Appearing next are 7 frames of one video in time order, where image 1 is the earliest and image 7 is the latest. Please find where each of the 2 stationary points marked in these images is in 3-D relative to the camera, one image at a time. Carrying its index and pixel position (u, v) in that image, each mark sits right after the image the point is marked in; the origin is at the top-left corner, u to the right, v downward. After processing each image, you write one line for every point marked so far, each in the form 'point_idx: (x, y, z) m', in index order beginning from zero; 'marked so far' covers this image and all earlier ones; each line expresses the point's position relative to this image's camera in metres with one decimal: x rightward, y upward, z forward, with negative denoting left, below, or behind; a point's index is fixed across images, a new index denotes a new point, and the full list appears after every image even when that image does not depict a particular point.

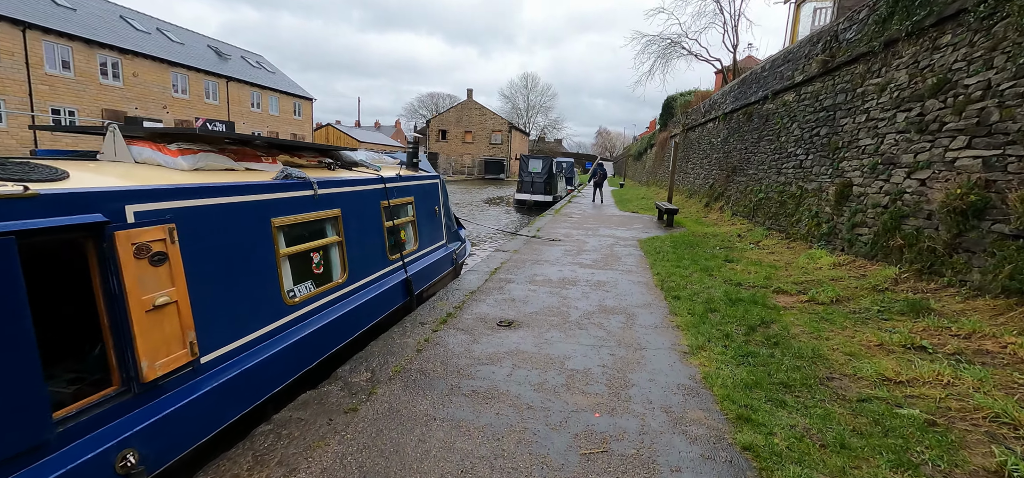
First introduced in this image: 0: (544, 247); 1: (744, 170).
0: (+0.5, -0.2, +8.1) m
1: (+6.1, +1.8, +12.9) m
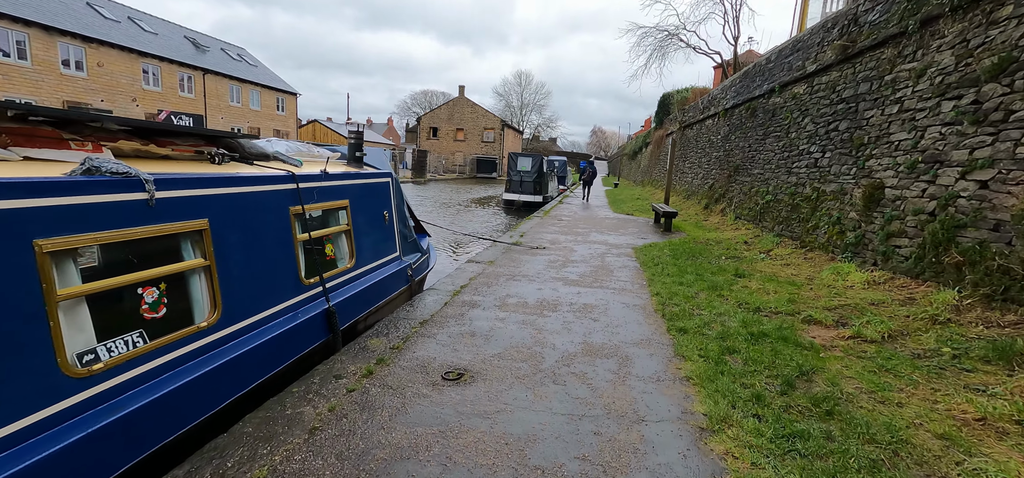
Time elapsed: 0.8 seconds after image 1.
0: (+0.2, -0.3, +7.0) m
1: (+5.7, +1.7, +11.9) m
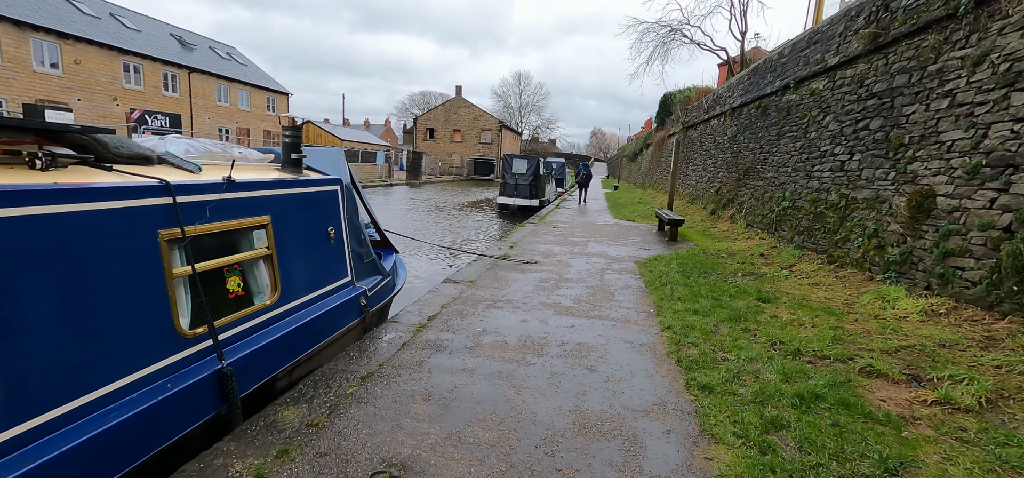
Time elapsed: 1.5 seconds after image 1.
0: (0.0, -0.5, +6.1) m
1: (+5.5, +1.5, +11.0) m
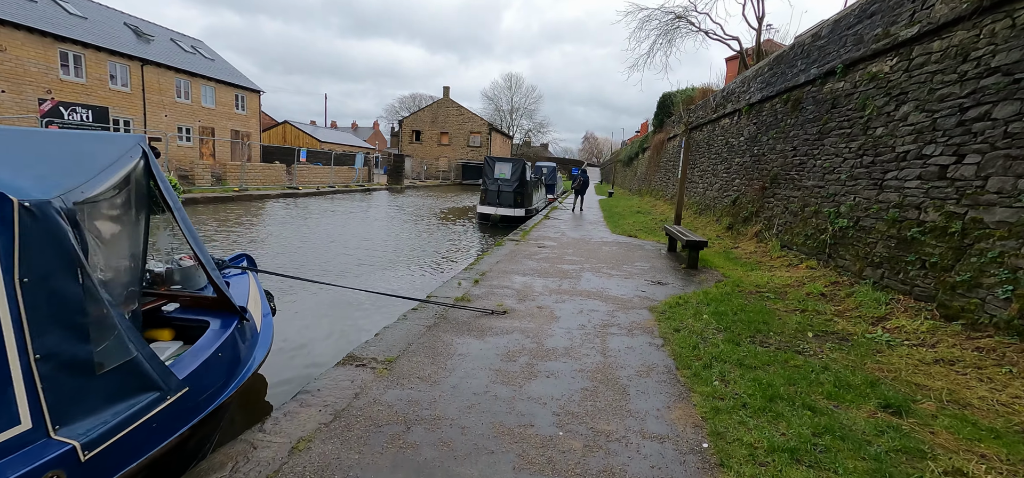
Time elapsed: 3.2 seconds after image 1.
0: (-0.4, -0.8, +3.8) m
1: (+5.0, +1.0, +8.8) m
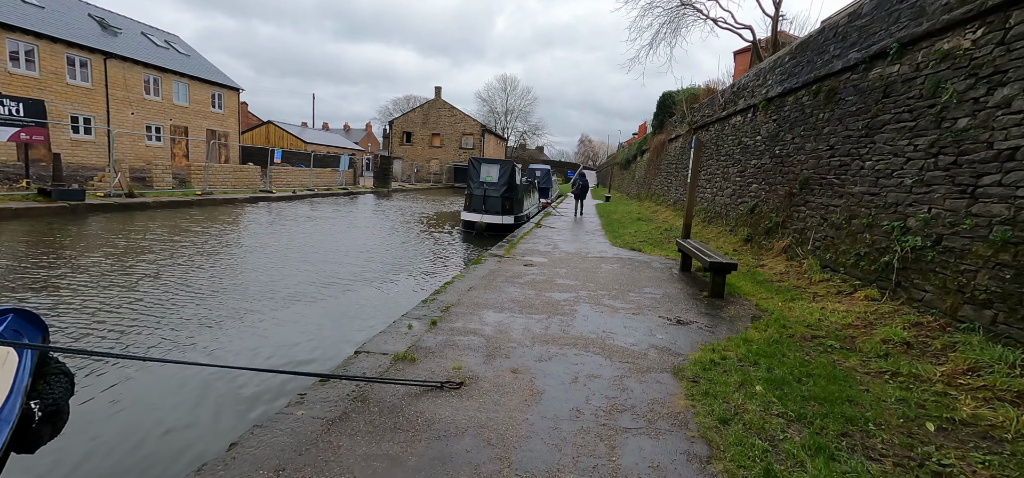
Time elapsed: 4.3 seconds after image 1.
0: (-0.6, -1.0, +2.2) m
1: (+4.7, +0.8, +7.3) m
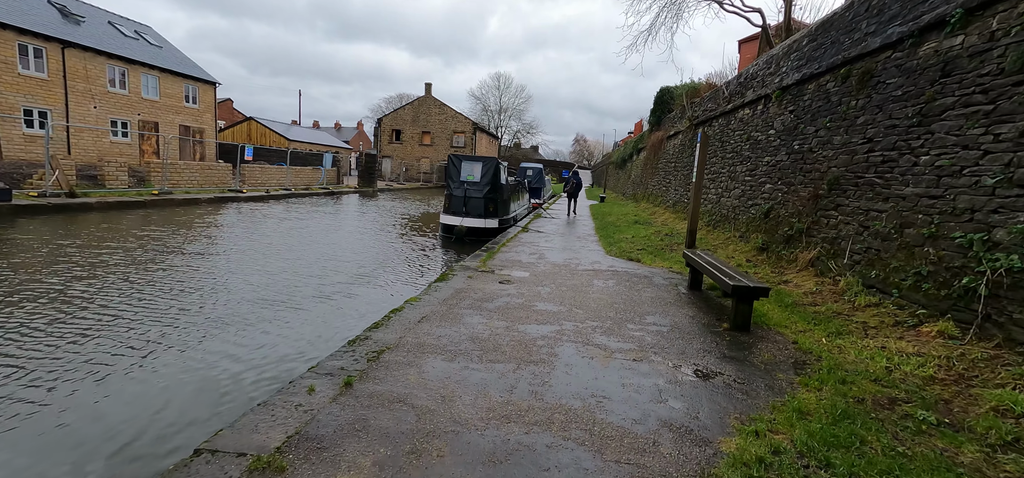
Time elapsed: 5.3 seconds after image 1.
0: (-0.9, -1.2, +0.8) m
1: (+4.4, +0.6, +6.0) m
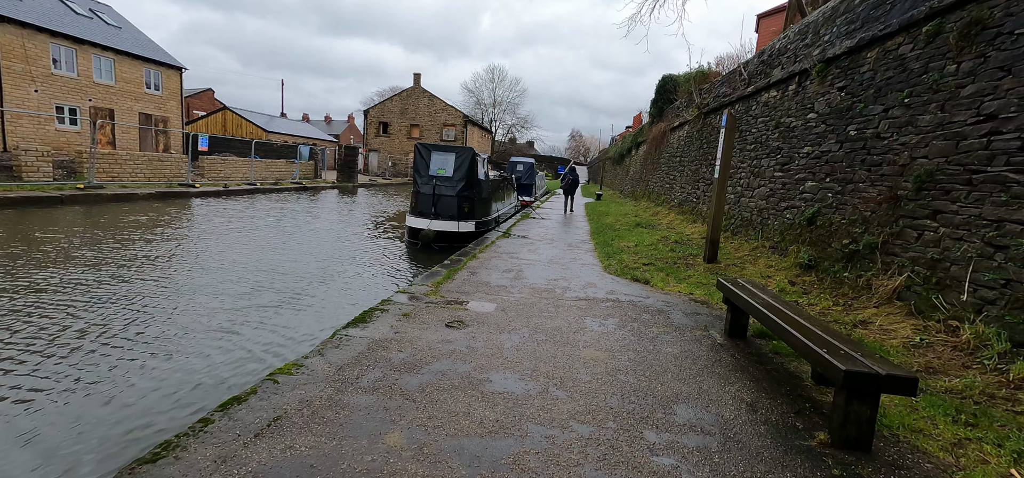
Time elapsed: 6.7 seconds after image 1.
0: (-1.3, -1.4, -1.2) m
1: (+4.0, +0.4, +3.9) m
